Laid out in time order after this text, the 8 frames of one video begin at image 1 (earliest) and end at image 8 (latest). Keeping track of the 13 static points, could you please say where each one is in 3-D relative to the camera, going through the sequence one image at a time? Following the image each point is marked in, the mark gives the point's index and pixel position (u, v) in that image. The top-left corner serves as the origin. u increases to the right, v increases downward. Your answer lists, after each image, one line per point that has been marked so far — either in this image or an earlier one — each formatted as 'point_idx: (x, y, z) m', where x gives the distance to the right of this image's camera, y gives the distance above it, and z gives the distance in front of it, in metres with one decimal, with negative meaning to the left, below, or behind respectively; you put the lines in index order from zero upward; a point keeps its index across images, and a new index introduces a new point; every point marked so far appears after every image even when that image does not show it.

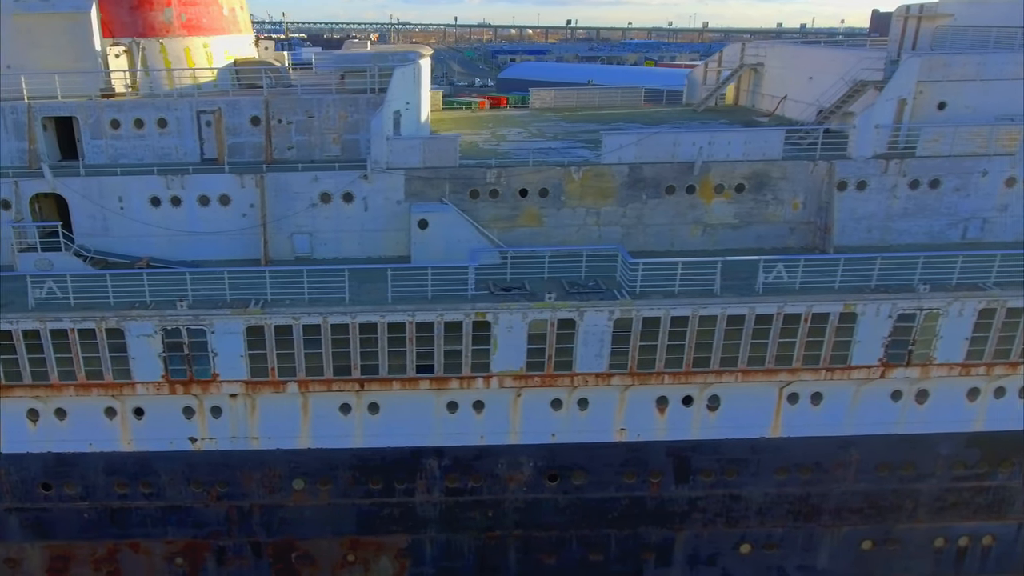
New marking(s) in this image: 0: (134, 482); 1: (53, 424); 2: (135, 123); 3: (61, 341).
0: (-5.5, -2.8, +13.5) m
1: (-6.5, -1.9, +13.2) m
2: (-5.9, +2.6, +14.5) m
3: (-6.0, -0.7, +12.3) m
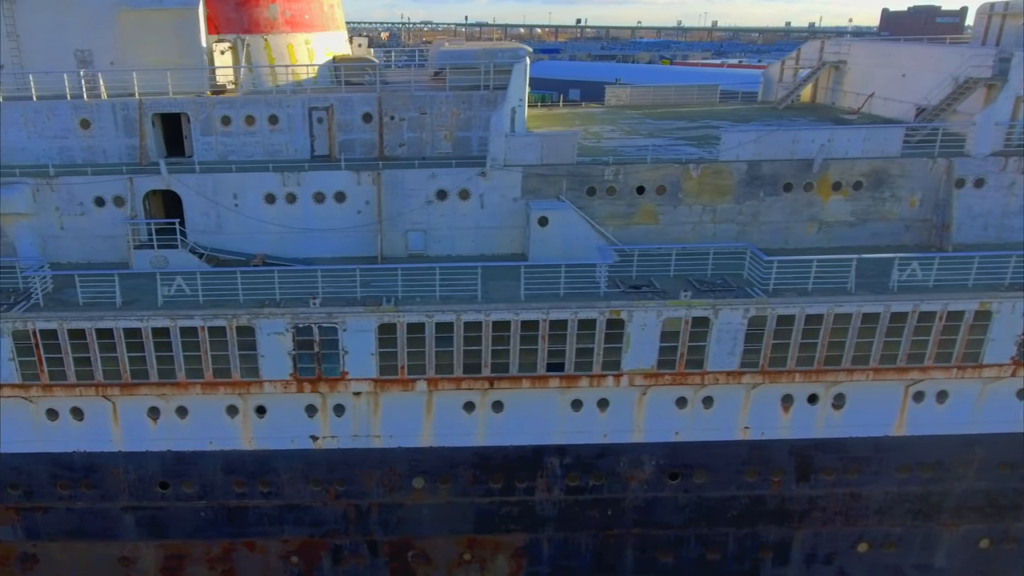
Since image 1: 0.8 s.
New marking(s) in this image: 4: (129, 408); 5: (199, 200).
0: (-3.7, -2.8, +13.4) m
1: (-4.8, -1.9, +13.1) m
2: (-4.1, +2.6, +14.5) m
3: (-4.2, -0.7, +12.2) m
4: (-5.4, -1.7, +13.0) m
5: (-4.7, +1.3, +14.0) m
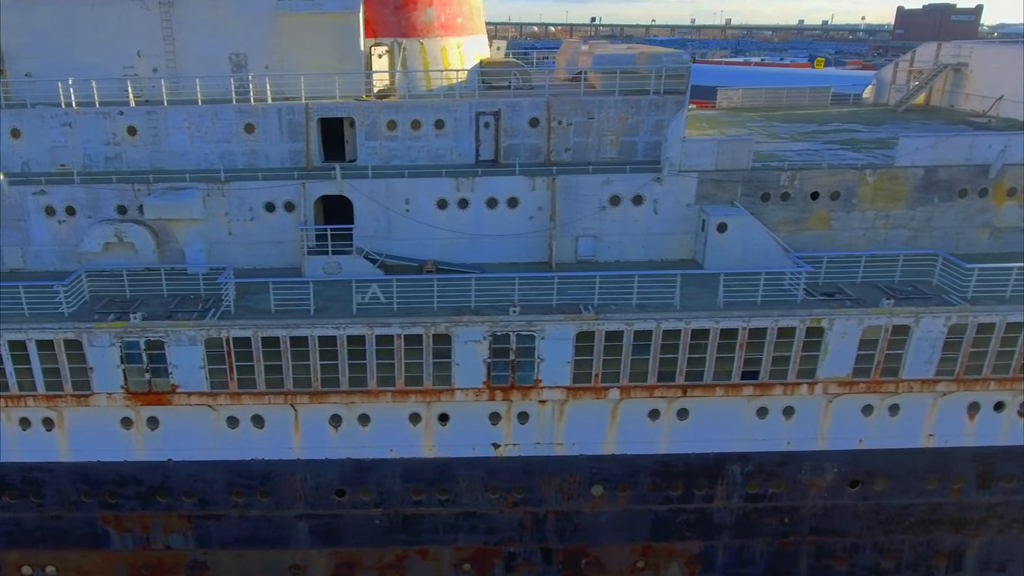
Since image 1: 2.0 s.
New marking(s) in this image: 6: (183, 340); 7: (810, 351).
0: (-1.2, -2.9, +13.3) m
1: (-2.2, -2.0, +13.0) m
2: (-1.6, +2.5, +14.4) m
3: (-1.6, -0.8, +12.2) m
4: (-2.8, -1.8, +12.9) m
5: (-2.1, +1.2, +13.8) m
6: (-4.3, -0.7, +12.1) m
7: (+3.9, -0.8, +12.3) m
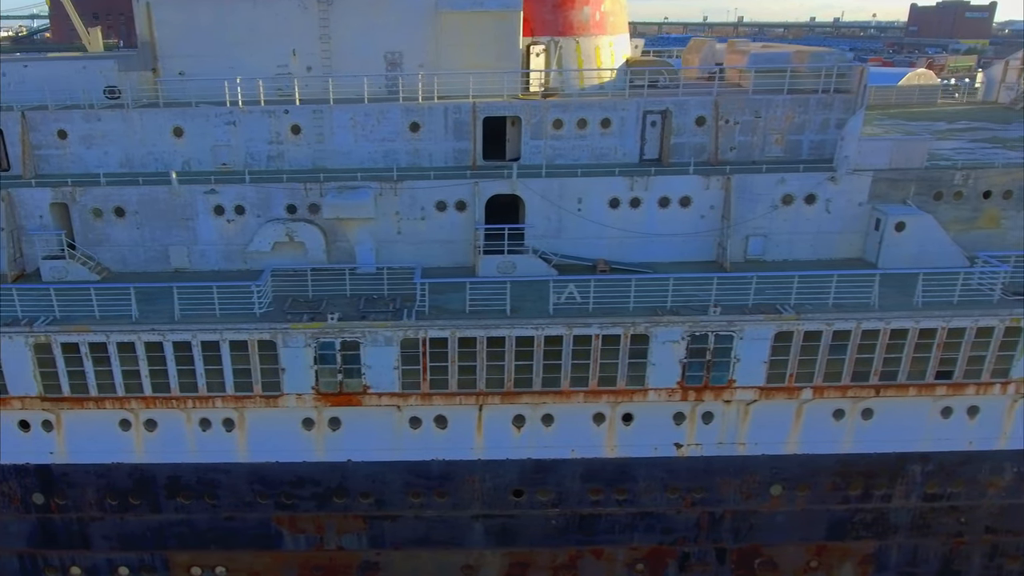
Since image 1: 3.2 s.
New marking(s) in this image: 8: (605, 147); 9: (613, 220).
0: (+1.4, -2.9, +13.3) m
1: (+0.4, -2.0, +13.0) m
2: (+1.0, +2.5, +14.3) m
3: (+0.9, -0.8, +12.1) m
4: (-0.2, -1.8, +12.8) m
5: (+0.5, +1.3, +13.8) m
6: (-1.7, -0.7, +12.1) m
7: (+6.5, -0.8, +12.3) m
8: (+1.4, +2.2, +14.4) m
9: (+1.5, +1.0, +13.9) m
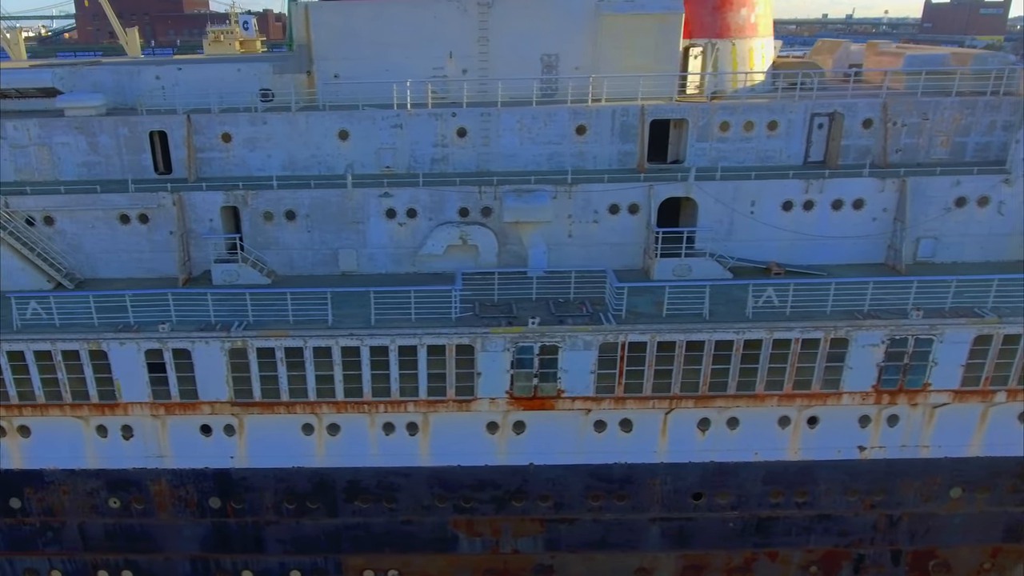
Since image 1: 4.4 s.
0: (+4.0, -2.9, +13.3) m
1: (+3.0, -2.0, +13.0) m
2: (+3.6, +2.5, +14.3) m
3: (+3.5, -0.8, +12.1) m
4: (+2.3, -1.8, +12.8) m
5: (+3.0, +1.2, +13.8) m
6: (+0.9, -0.7, +12.0) m
7: (+9.1, -0.9, +12.3) m
8: (+4.0, +2.2, +14.4) m
9: (+4.1, +1.0, +13.9) m
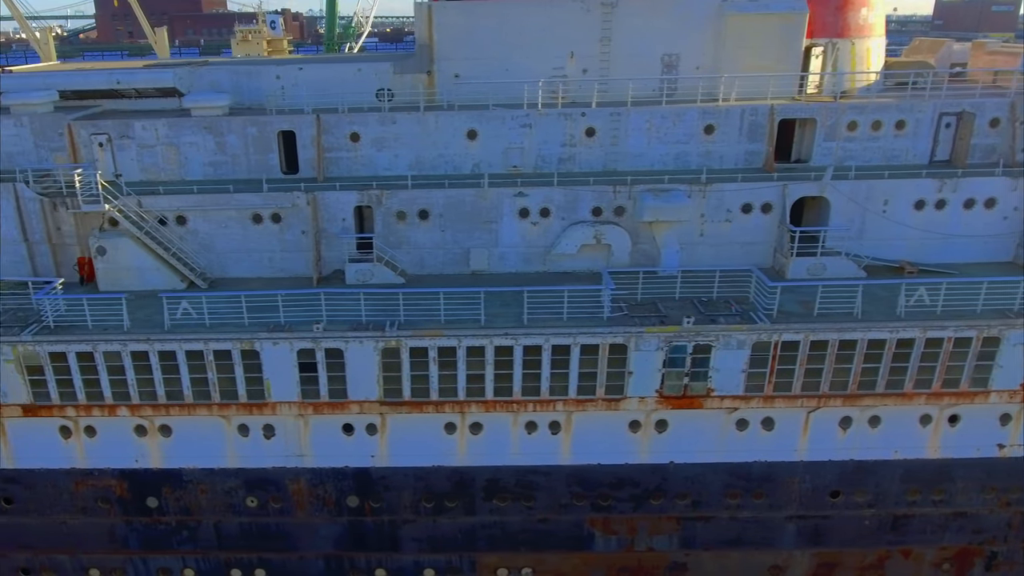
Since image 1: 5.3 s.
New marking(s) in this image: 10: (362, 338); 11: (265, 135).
0: (+6.0, -2.9, +13.4) m
1: (+5.0, -2.0, +13.0) m
2: (+5.6, +2.5, +14.3) m
3: (+5.5, -0.8, +12.2) m
4: (+4.3, -1.8, +12.9) m
5: (+5.0, +1.2, +13.8) m
6: (+2.9, -0.7, +12.1) m
7: (+11.1, -0.8, +12.3) m
8: (+6.0, +2.2, +14.5) m
9: (+6.1, +1.0, +13.9) m
10: (-1.9, -0.7, +12.1) m
11: (-3.8, +2.4, +14.5) m
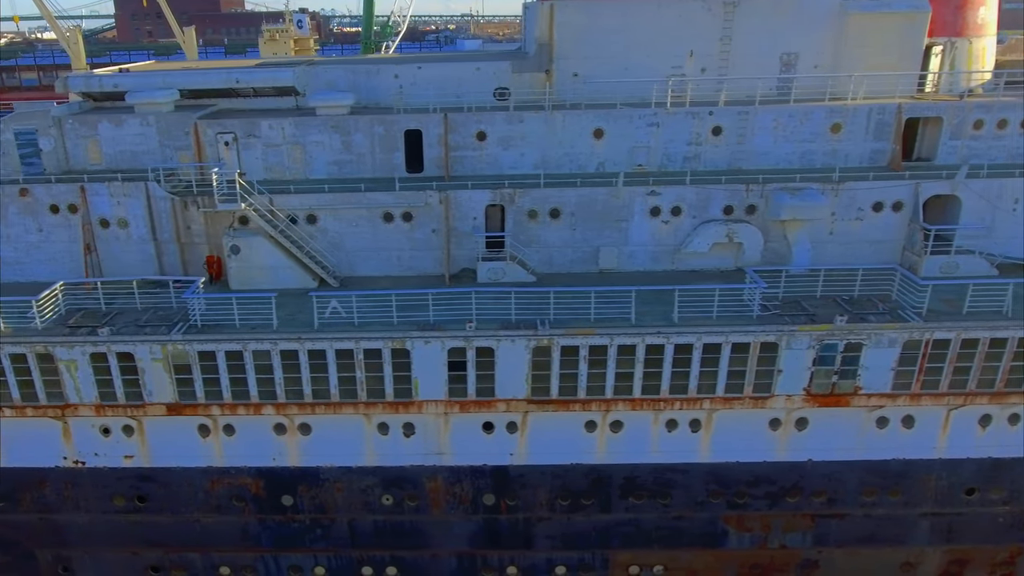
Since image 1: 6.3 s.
0: (+8.0, -2.9, +13.4) m
1: (+6.9, -2.0, +13.1) m
2: (+7.5, +2.5, +14.4) m
3: (+7.5, -0.8, +12.2) m
4: (+6.3, -1.8, +12.9) m
5: (+7.0, +1.3, +13.9) m
6: (+4.8, -0.7, +12.1) m
7: (+13.0, -0.8, +12.4) m
8: (+8.0, +2.2, +14.5) m
9: (+8.0, +1.0, +14.0) m
10: (0.0, -0.6, +12.1) m
11: (-1.9, +2.4, +14.5) m
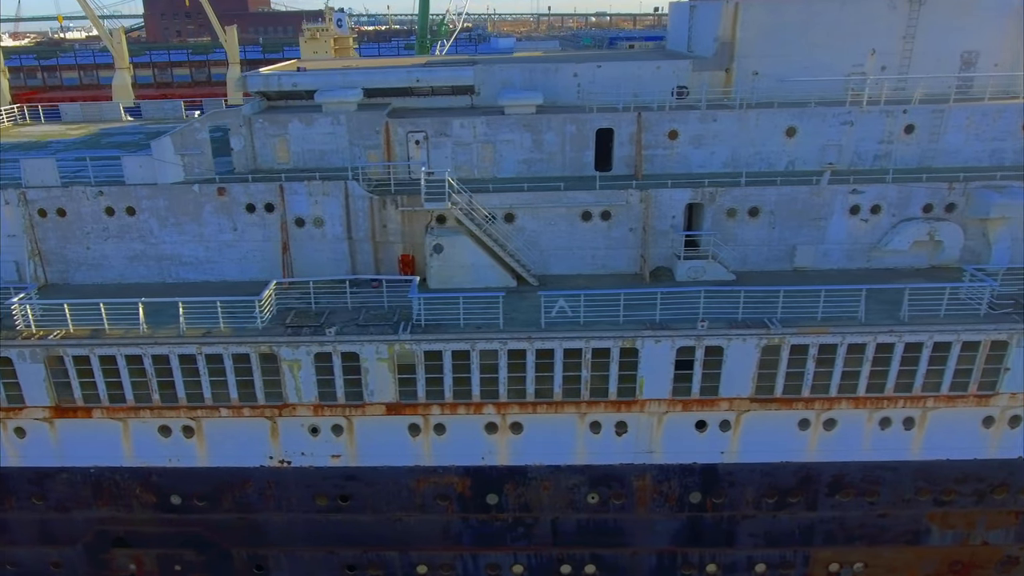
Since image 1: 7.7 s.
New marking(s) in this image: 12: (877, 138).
0: (+11.0, -2.8, +13.5) m
1: (+10.0, -2.0, +13.1) m
2: (+10.5, +2.6, +14.4) m
3: (+10.5, -0.7, +12.3) m
4: (+9.3, -1.7, +13.0) m
5: (+10.0, +1.3, +13.9) m
6: (+7.9, -0.7, +12.2) m
7: (+16.1, -0.8, +12.5) m
8: (+11.0, +2.2, +14.6) m
9: (+11.1, +1.1, +14.0) m
10: (+3.1, -0.6, +12.2) m
11: (+1.1, +2.4, +14.5) m
12: (+5.7, +2.3, +14.5) m
